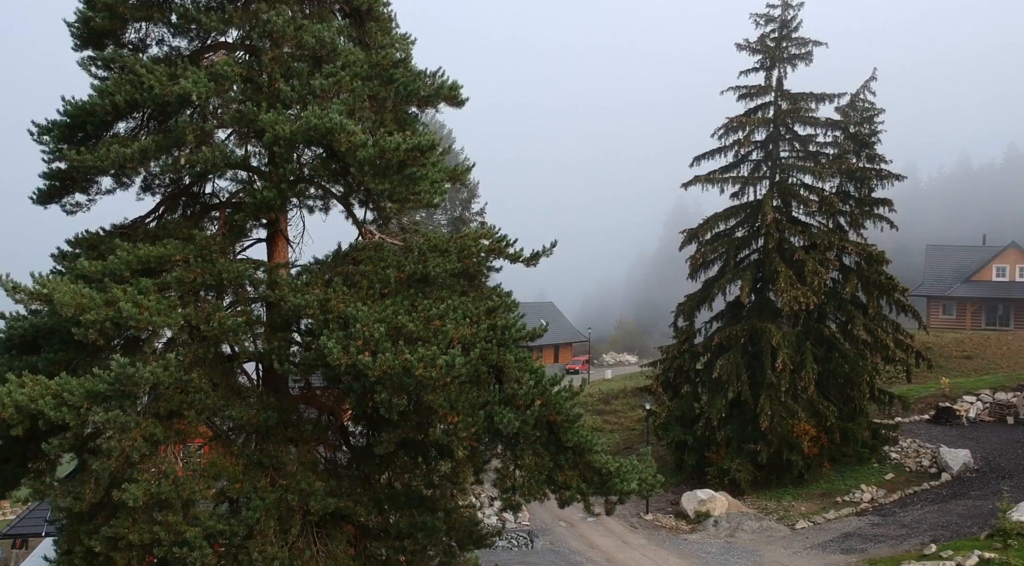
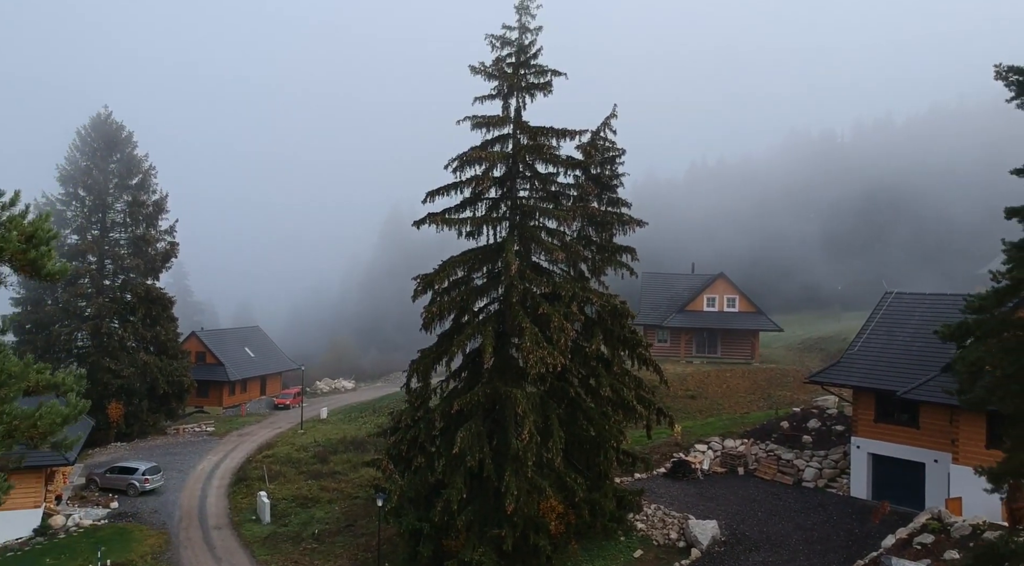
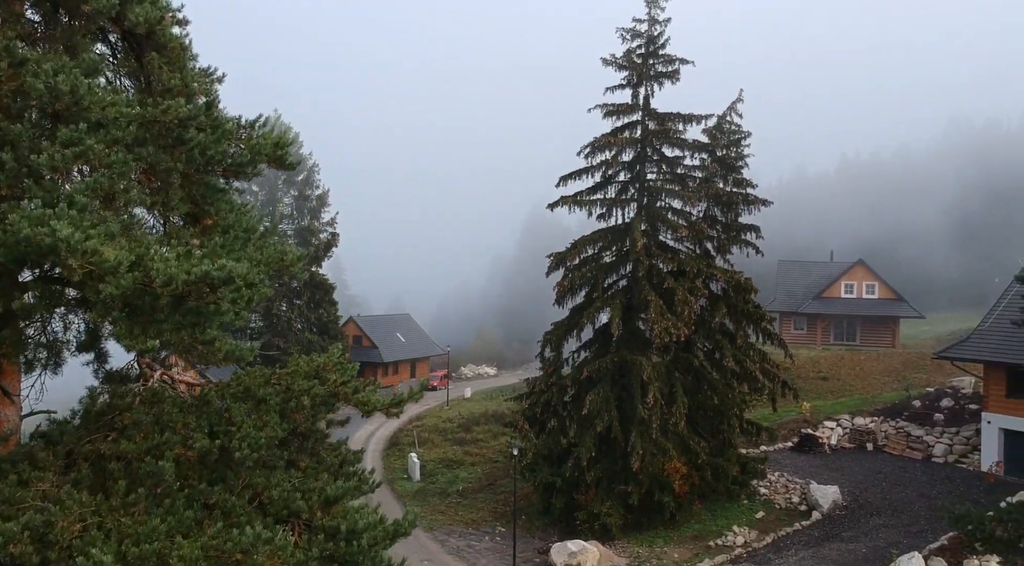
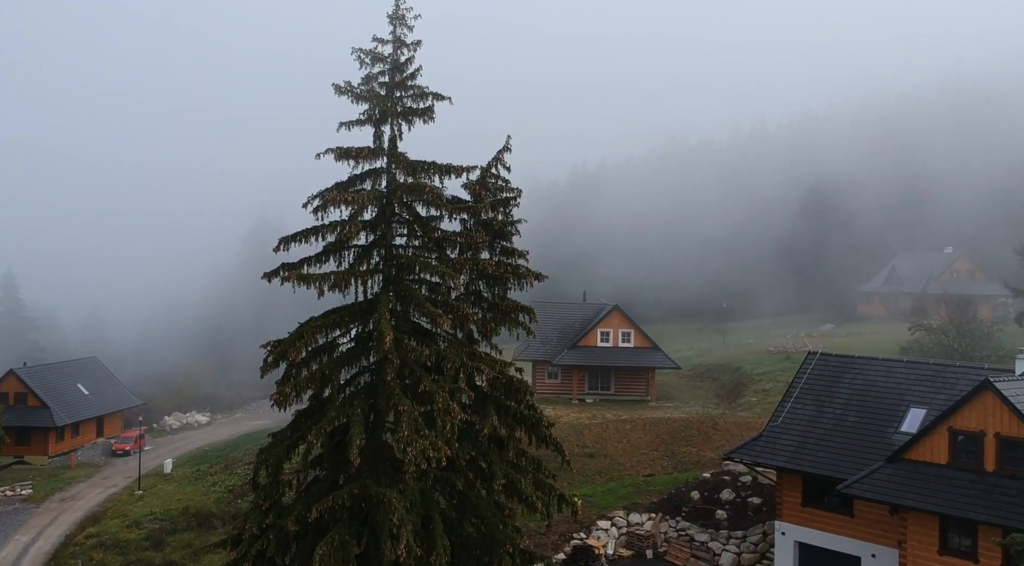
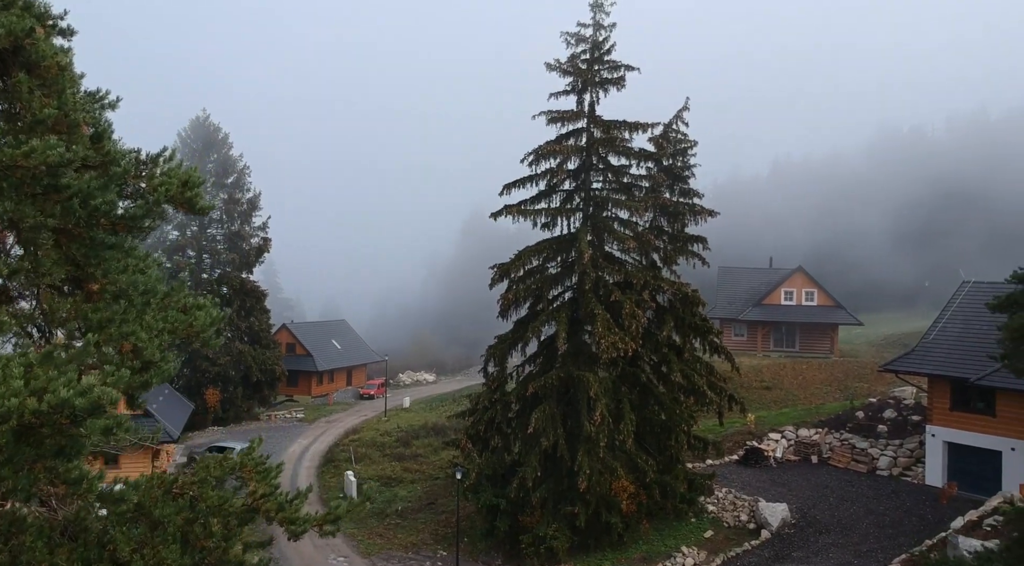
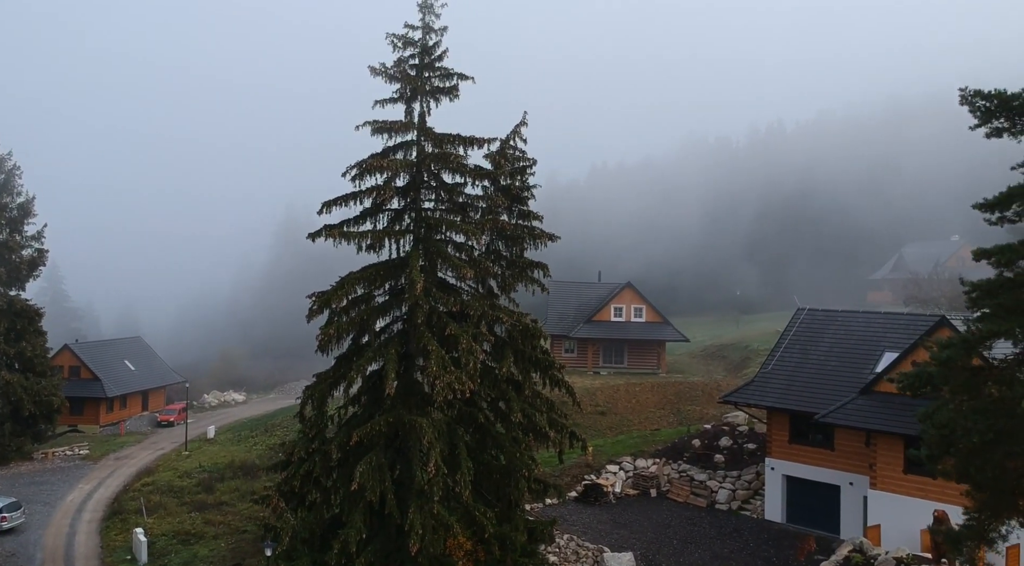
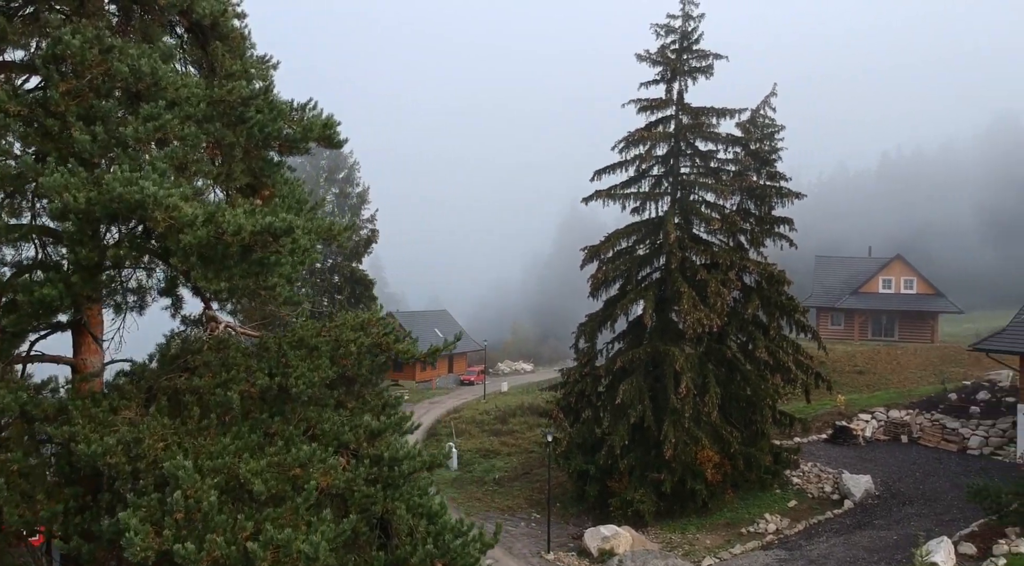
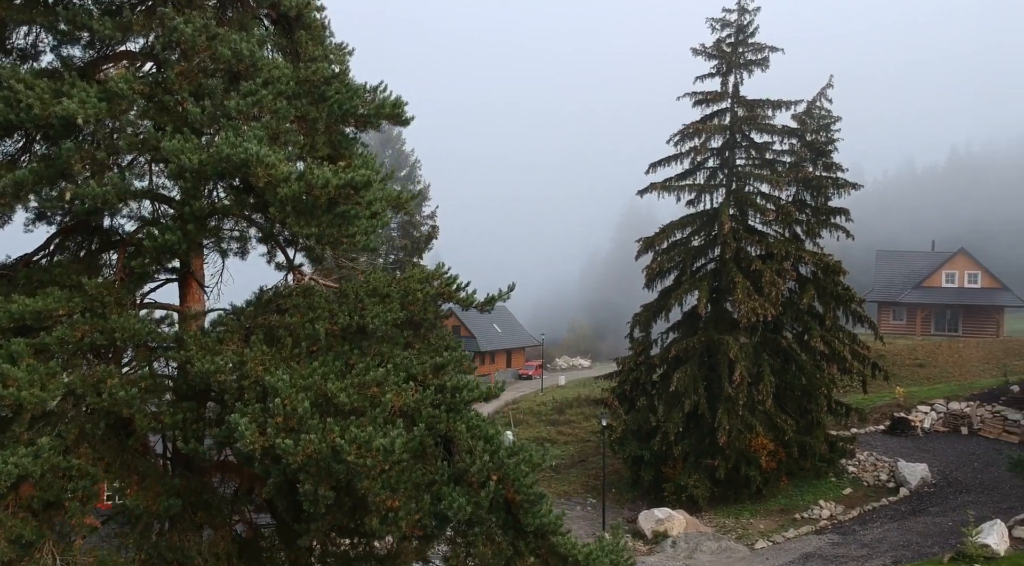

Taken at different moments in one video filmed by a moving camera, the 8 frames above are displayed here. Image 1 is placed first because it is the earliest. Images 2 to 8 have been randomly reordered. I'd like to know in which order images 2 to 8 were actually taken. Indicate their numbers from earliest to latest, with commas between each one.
8, 7, 3, 5, 2, 6, 4
